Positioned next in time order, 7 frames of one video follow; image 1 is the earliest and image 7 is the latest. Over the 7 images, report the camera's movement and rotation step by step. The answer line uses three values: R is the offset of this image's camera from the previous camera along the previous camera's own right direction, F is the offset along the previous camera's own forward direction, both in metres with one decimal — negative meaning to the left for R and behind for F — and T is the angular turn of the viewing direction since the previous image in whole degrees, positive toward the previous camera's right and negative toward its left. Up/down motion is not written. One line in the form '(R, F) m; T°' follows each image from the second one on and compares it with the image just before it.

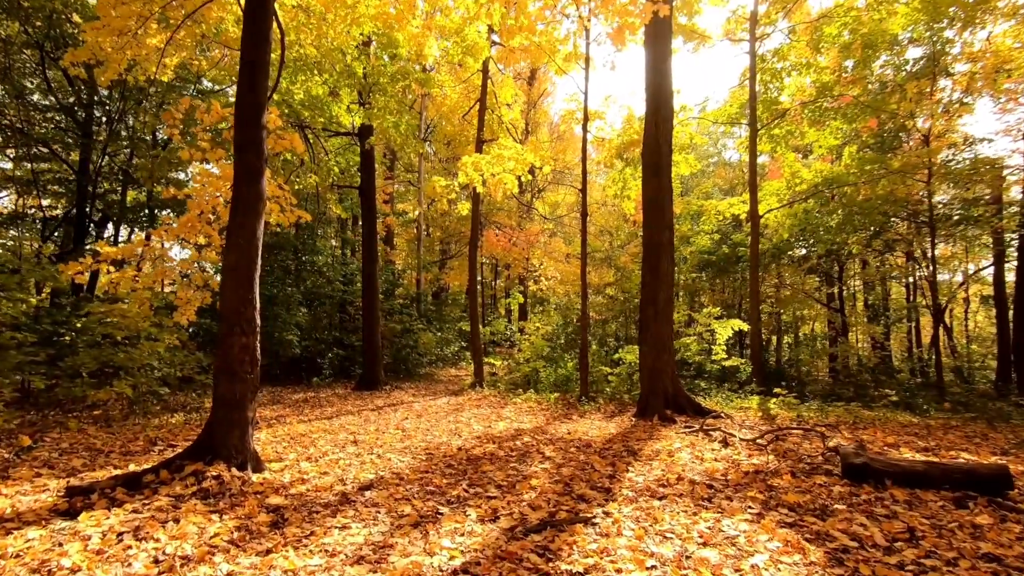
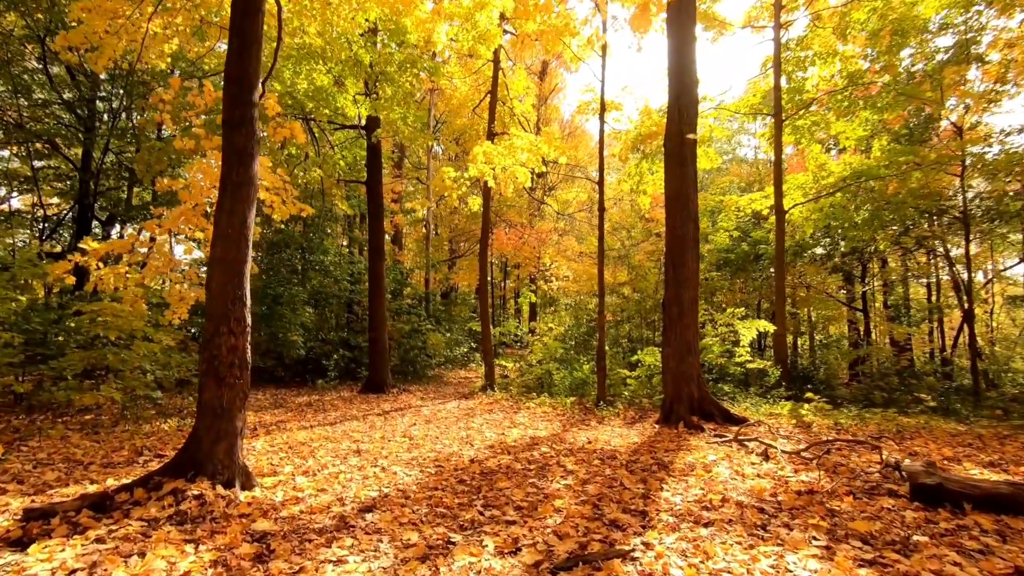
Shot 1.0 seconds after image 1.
(-0.1, +0.5) m; -1°
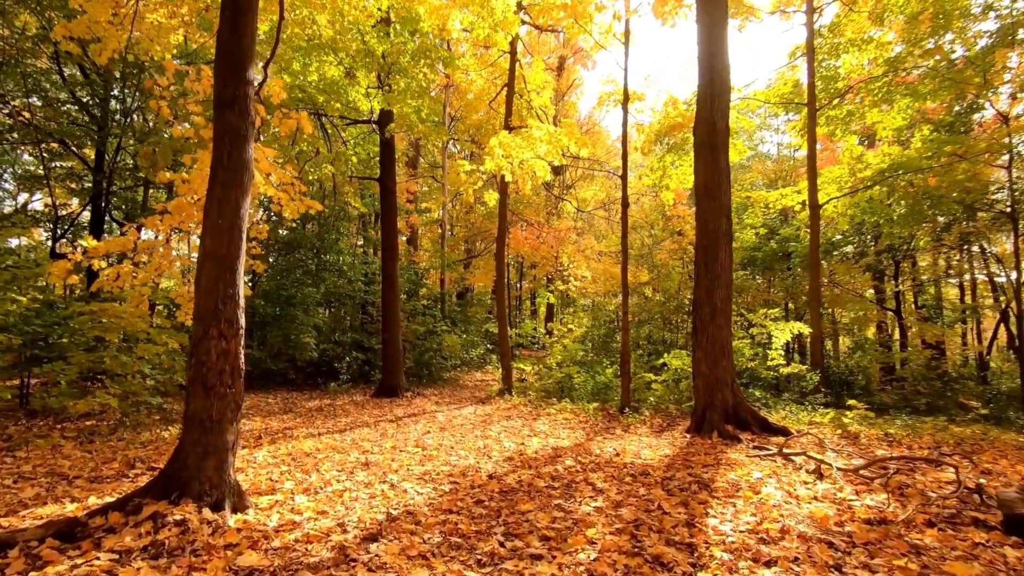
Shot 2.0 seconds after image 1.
(-0.1, +0.4) m; -2°
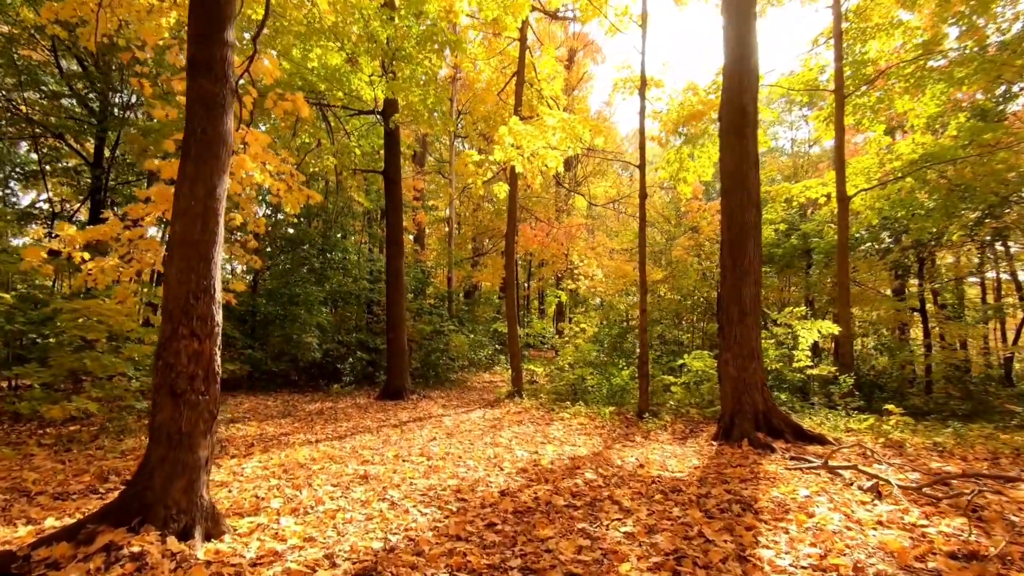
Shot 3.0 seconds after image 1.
(-0.1, +0.5) m; -1°
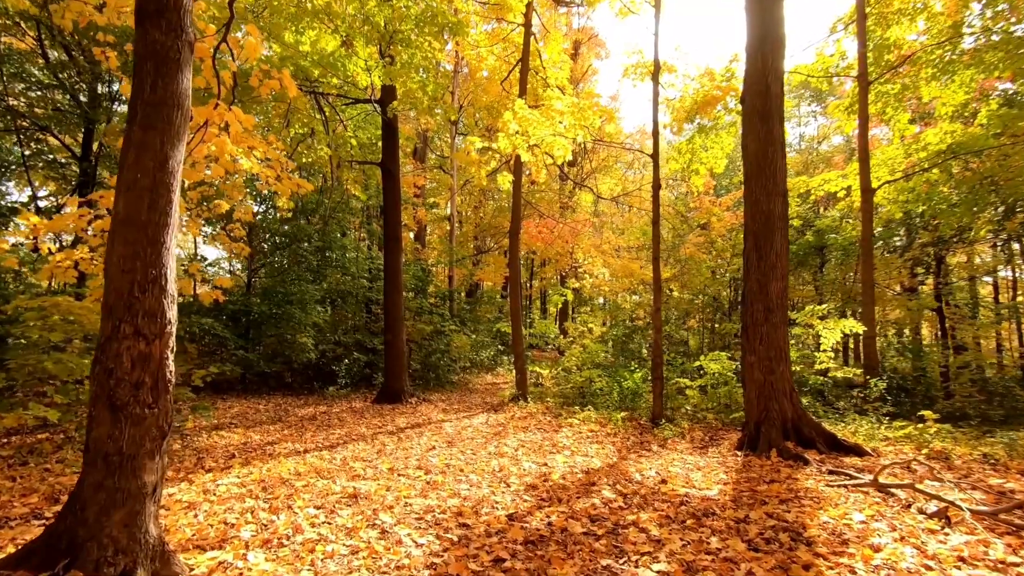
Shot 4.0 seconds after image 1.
(-0.1, +0.5) m; 0°
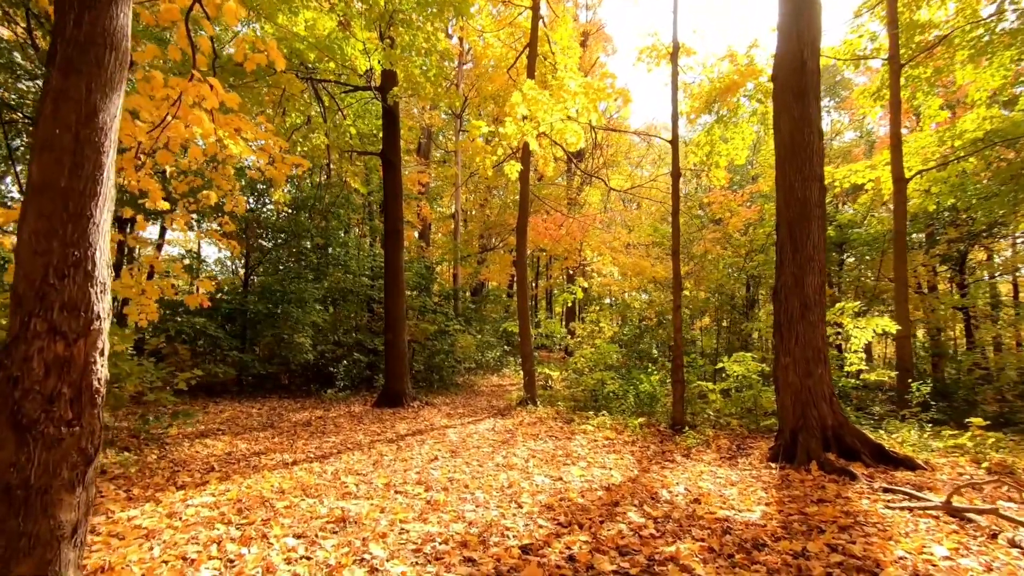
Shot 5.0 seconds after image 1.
(-0.1, +0.5) m; -1°
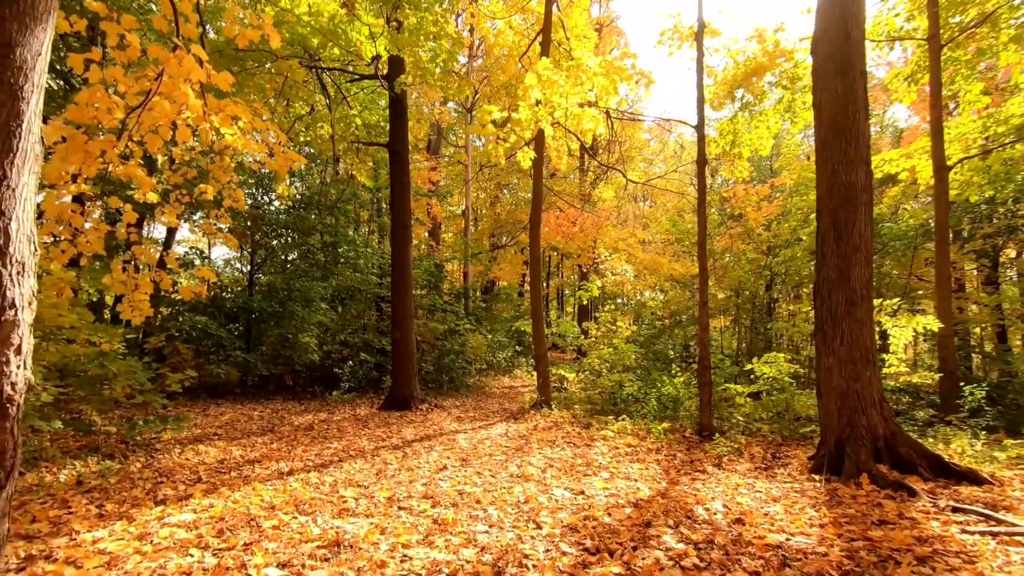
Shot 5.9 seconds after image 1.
(0.0, +0.4) m; -1°
